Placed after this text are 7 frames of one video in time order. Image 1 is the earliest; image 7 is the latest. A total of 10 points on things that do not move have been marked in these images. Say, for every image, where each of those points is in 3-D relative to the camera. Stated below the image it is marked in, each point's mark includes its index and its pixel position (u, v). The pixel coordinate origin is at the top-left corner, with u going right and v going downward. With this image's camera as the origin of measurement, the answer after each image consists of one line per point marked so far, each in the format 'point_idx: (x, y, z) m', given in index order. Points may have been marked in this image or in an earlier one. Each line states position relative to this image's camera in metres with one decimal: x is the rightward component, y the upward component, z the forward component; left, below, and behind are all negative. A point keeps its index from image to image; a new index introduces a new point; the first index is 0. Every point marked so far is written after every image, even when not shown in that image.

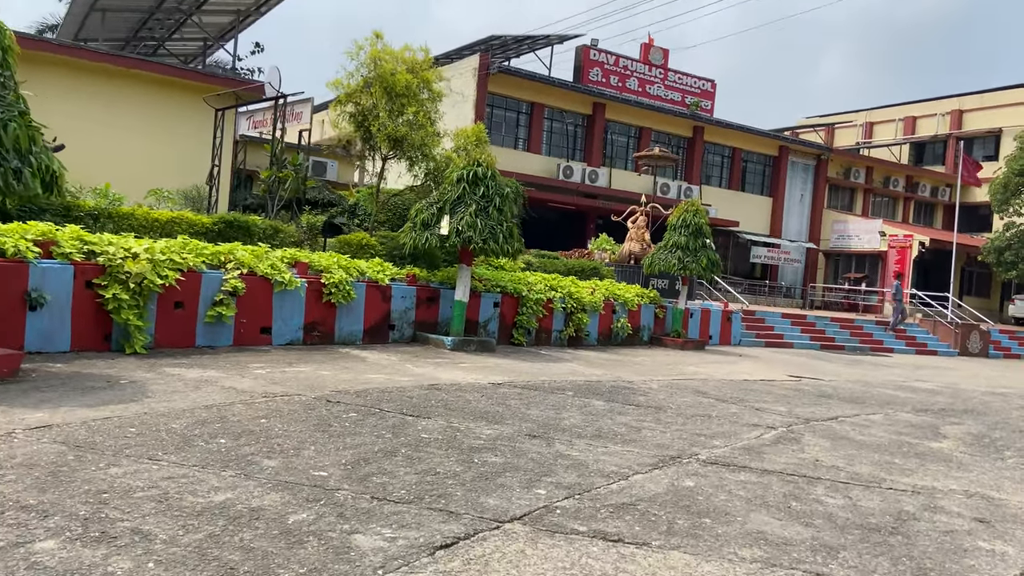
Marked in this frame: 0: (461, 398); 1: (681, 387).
0: (-0.4, -0.8, +6.0) m
1: (+1.7, -1.0, +8.4) m
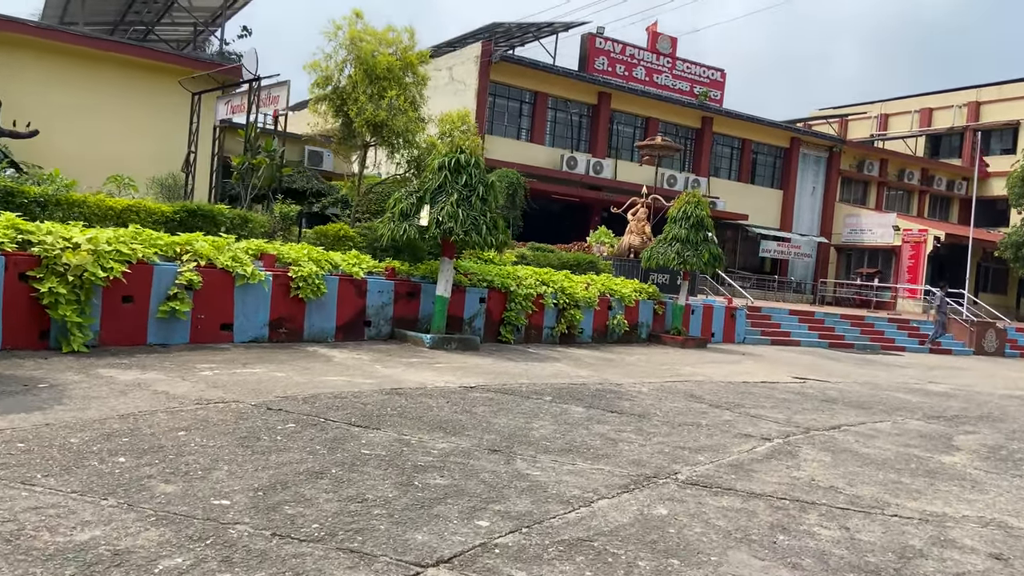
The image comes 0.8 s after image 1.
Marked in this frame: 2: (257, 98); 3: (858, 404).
0: (-0.6, -0.8, +5.5) m
1: (+1.6, -1.0, +7.8) m
2: (-3.2, +2.3, +10.1) m
3: (+3.6, -1.2, +8.6) m
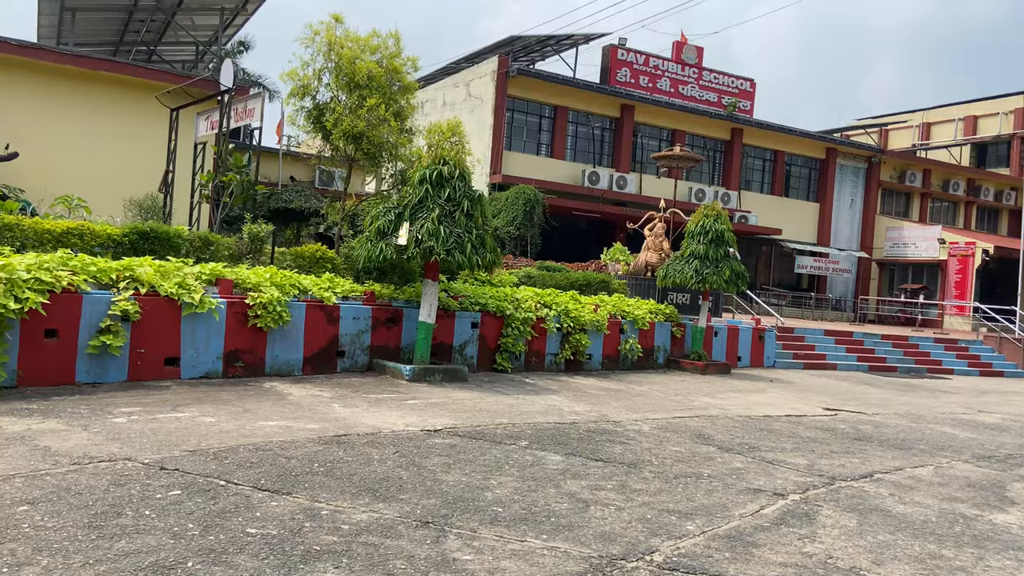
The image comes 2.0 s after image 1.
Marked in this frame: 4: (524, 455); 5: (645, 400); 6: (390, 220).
0: (-0.9, -1.0, +4.6) m
1: (+1.4, -1.2, +6.9) m
2: (-3.3, +2.0, +9.4) m
3: (+3.5, -1.4, +7.5) m
4: (+0.1, -1.1, +5.3) m
5: (+1.4, -1.2, +8.6) m
6: (-1.2, +0.7, +8.0) m
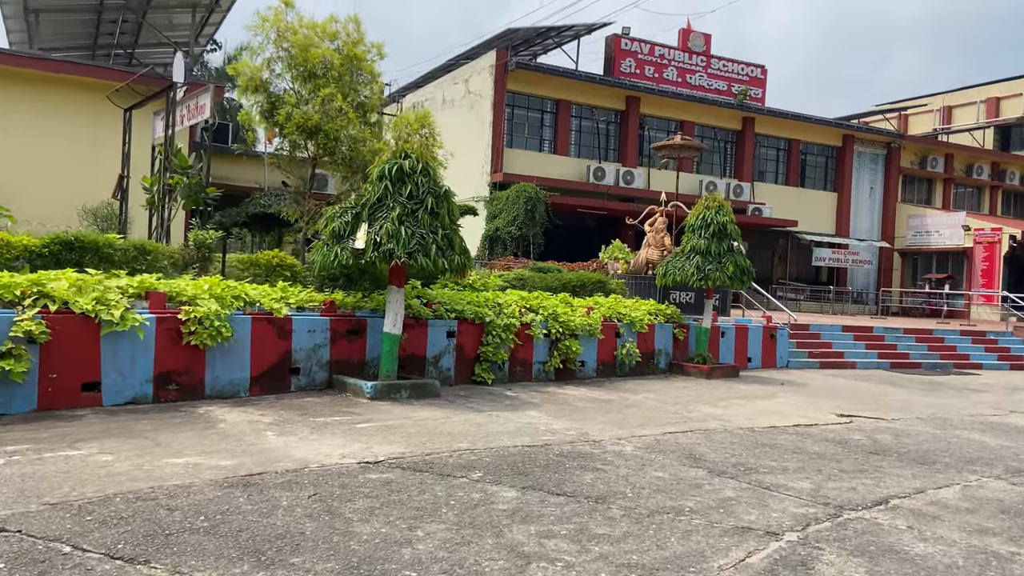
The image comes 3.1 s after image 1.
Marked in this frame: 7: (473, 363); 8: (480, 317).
0: (-1.2, -1.0, +3.9) m
1: (+1.2, -1.2, +6.1) m
2: (-3.5, +1.9, +8.8) m
3: (+3.3, -1.4, +6.6) m
4: (-0.2, -1.1, +4.5) m
5: (+1.2, -1.2, +7.8) m
6: (-1.5, +0.6, +7.3) m
7: (-0.4, -0.8, +8.7) m
8: (-0.3, -0.3, +8.6) m
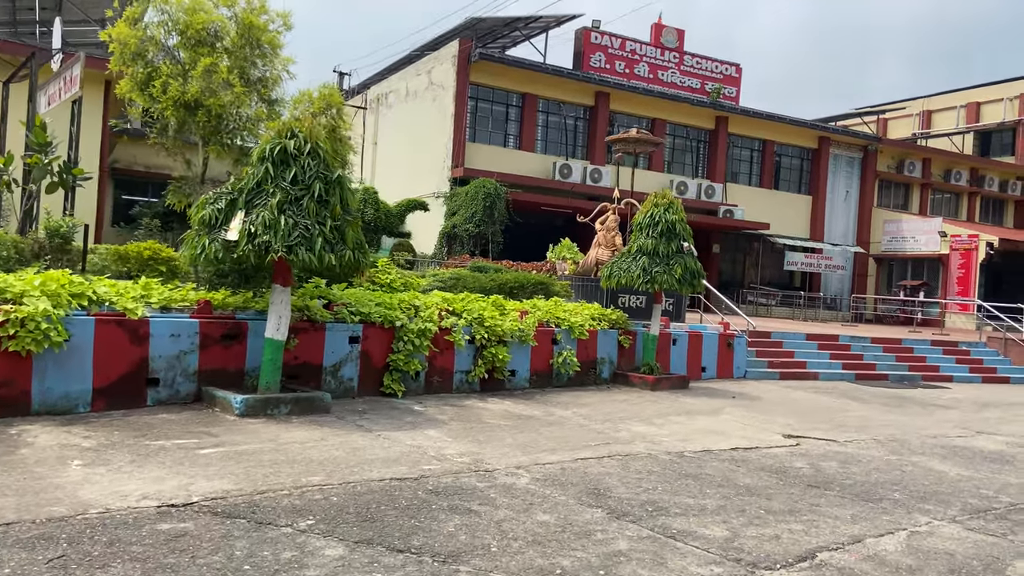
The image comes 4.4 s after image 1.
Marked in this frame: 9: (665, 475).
0: (-1.9, -1.0, +2.9) m
1: (+0.4, -1.2, +5.2) m
2: (-4.3, +1.9, +7.8) m
3: (+2.5, -1.4, +5.8) m
4: (-1.0, -1.1, +3.6) m
5: (+0.4, -1.2, +6.9) m
6: (-2.3, +0.6, +6.3) m
7: (-1.2, -0.8, +7.8) m
8: (-1.2, -0.3, +7.7) m
9: (+1.1, -1.3, +5.7) m
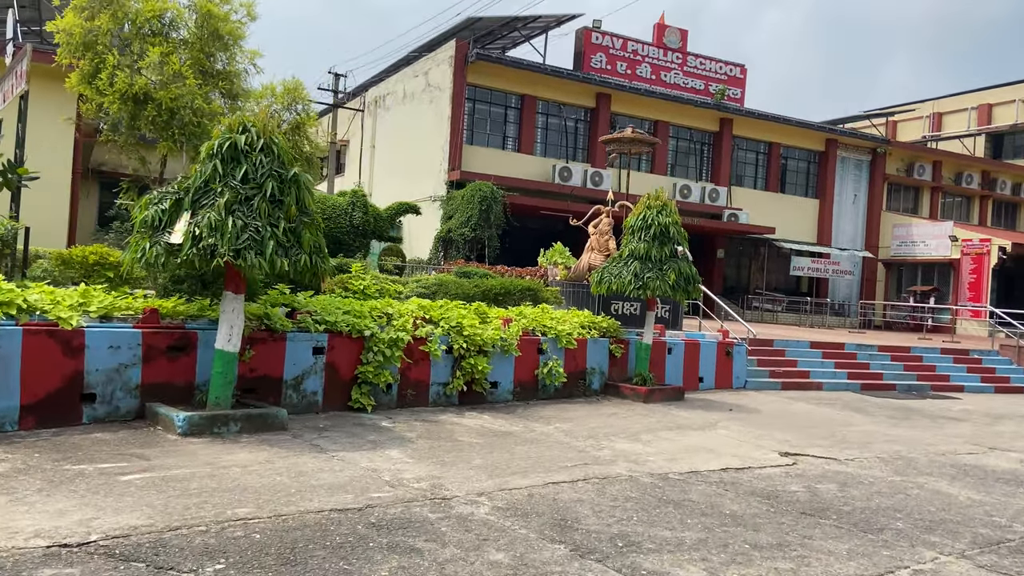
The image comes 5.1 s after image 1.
0: (-2.2, -1.1, +2.5) m
1: (+0.1, -1.3, +4.6) m
2: (-4.5, +1.9, +7.3) m
3: (+2.2, -1.5, +5.2) m
4: (-1.2, -1.2, +3.1) m
5: (+0.1, -1.3, +6.4) m
6: (-2.5, +0.6, +5.9) m
7: (-1.5, -0.9, +7.3) m
8: (-1.4, -0.4, +7.2) m
9: (+0.8, -1.4, +5.2) m
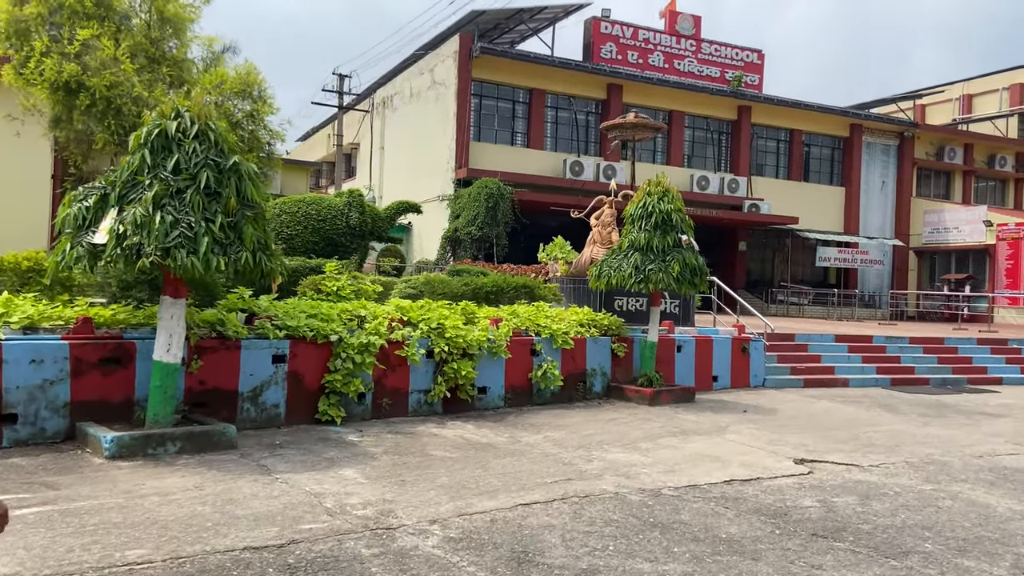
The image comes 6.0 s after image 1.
0: (-2.5, -1.1, +1.9) m
1: (-0.1, -1.3, +4.0) m
2: (-4.8, +1.8, +6.8) m
3: (+2.0, -1.4, +4.5) m
4: (-1.5, -1.2, +2.4) m
5: (0.0, -1.3, +5.7) m
6: (-2.7, +0.5, +5.3) m
7: (-1.6, -0.9, +6.7) m
8: (-1.5, -0.4, +6.6) m
9: (+0.6, -1.3, +4.5) m
